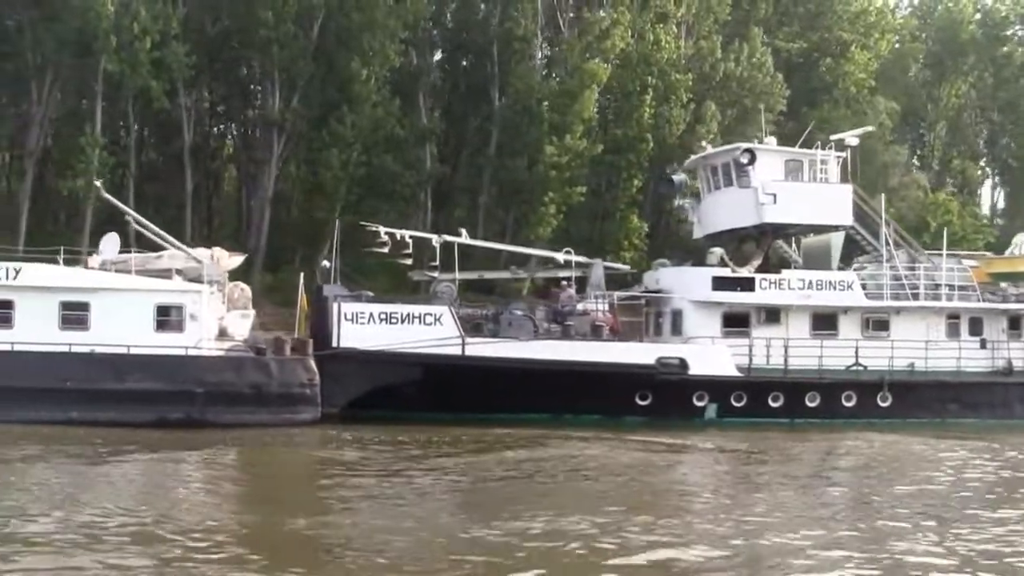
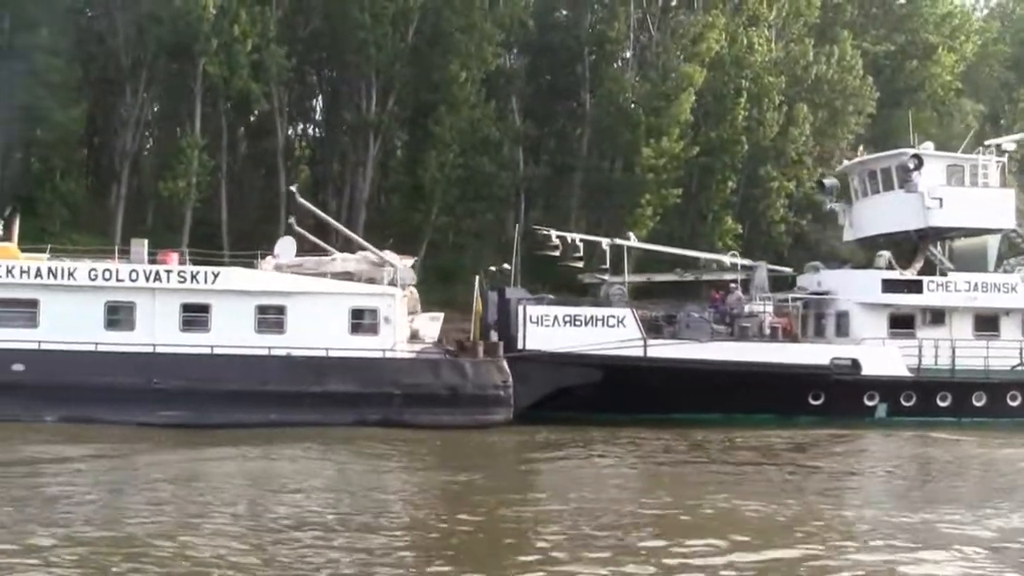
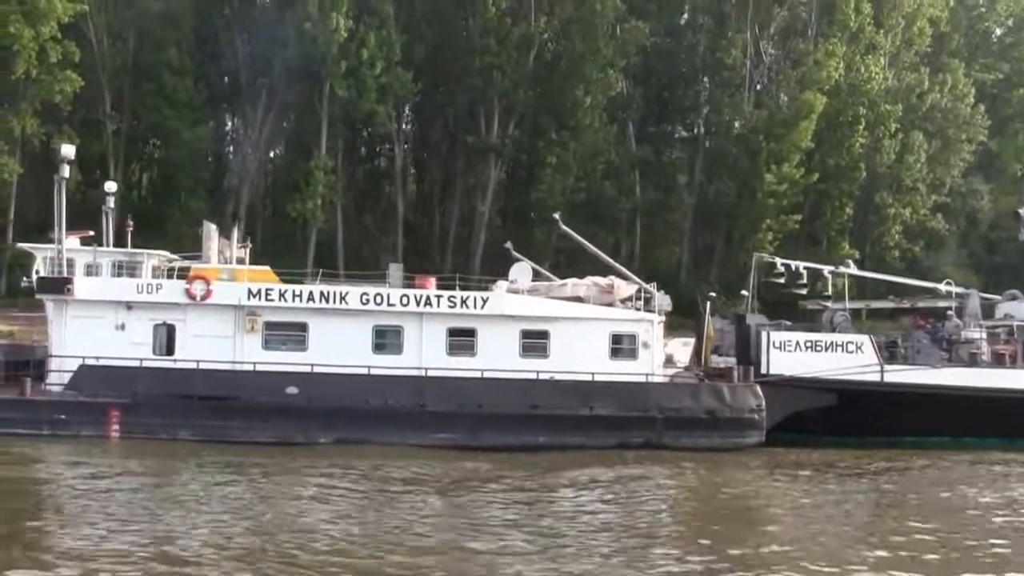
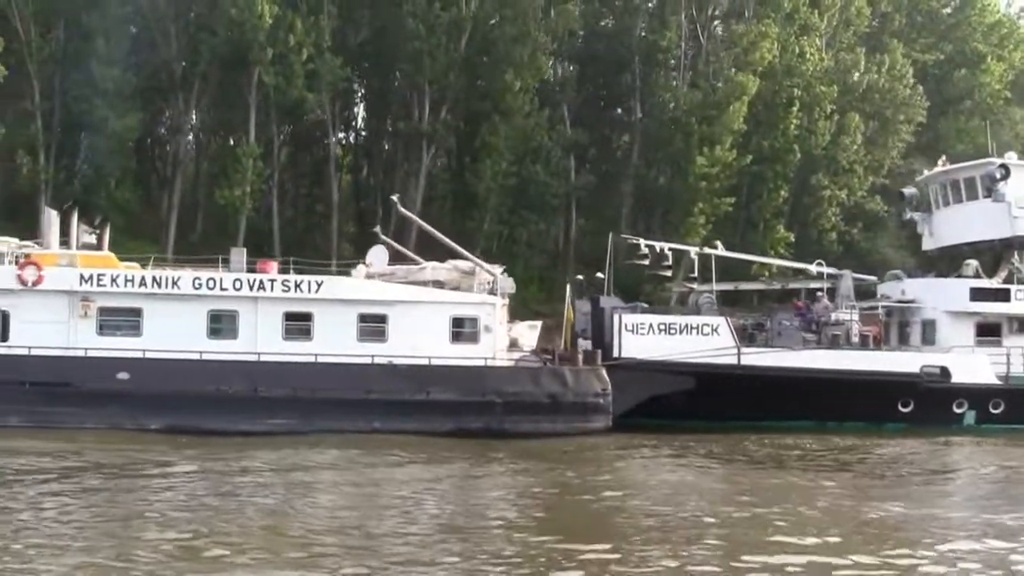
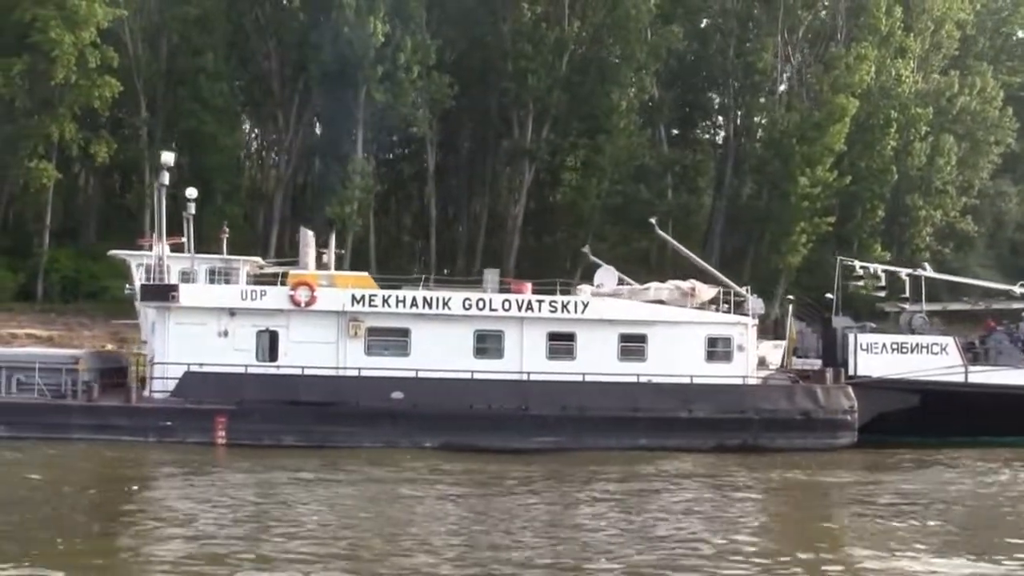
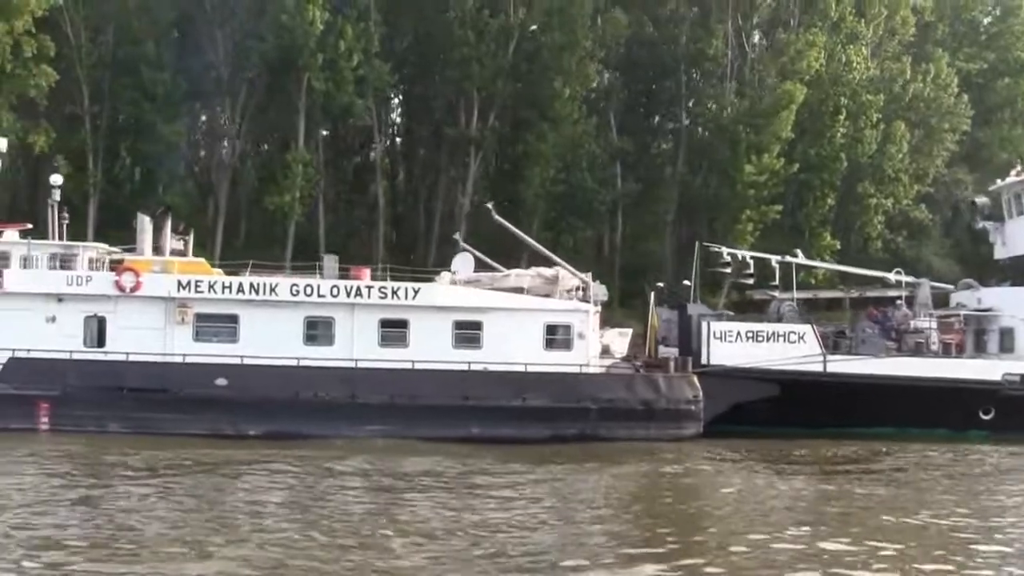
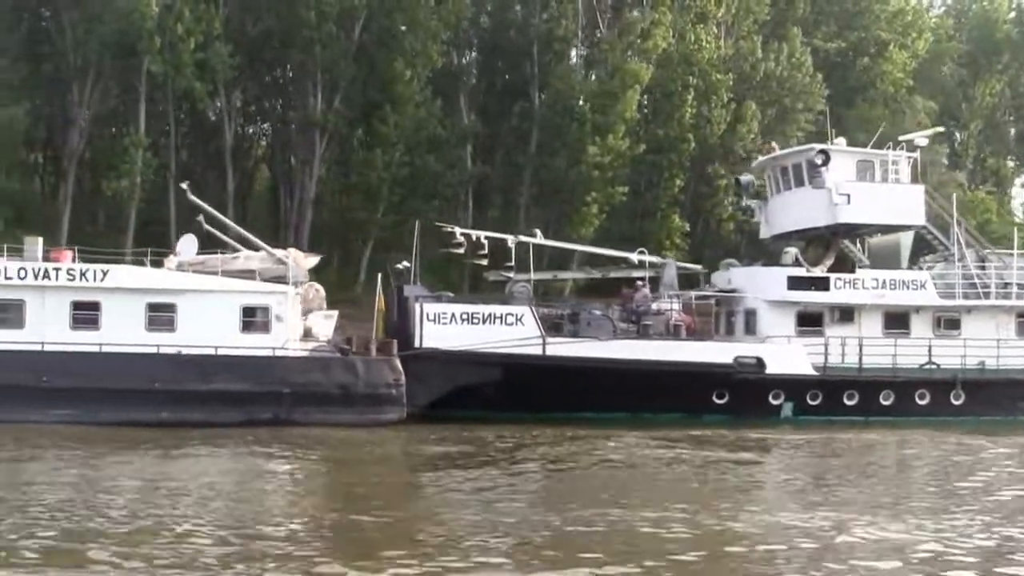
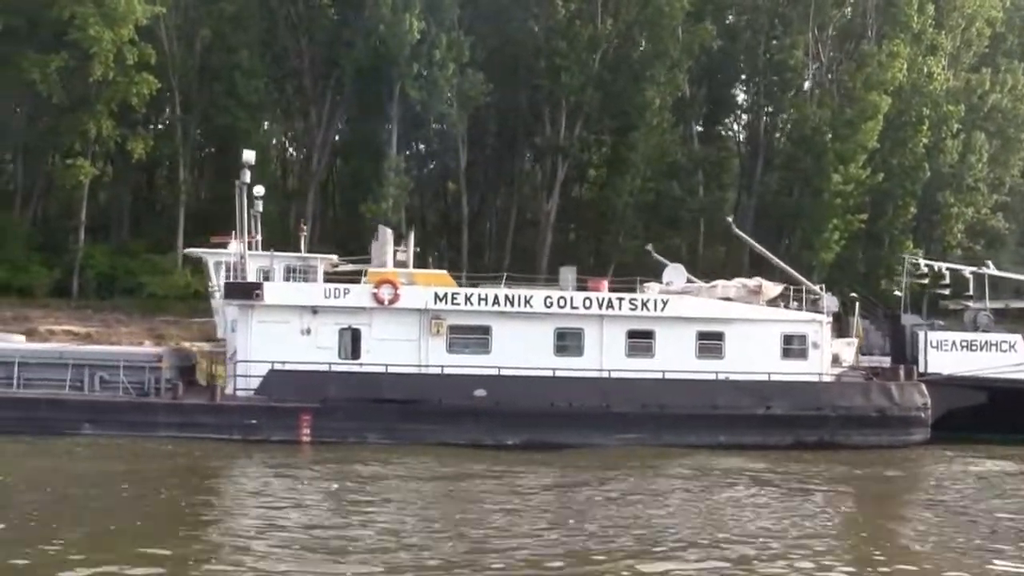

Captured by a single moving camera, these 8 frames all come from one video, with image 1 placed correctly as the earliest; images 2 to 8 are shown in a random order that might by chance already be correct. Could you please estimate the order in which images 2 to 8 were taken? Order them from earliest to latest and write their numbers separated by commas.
7, 2, 4, 6, 3, 5, 8
